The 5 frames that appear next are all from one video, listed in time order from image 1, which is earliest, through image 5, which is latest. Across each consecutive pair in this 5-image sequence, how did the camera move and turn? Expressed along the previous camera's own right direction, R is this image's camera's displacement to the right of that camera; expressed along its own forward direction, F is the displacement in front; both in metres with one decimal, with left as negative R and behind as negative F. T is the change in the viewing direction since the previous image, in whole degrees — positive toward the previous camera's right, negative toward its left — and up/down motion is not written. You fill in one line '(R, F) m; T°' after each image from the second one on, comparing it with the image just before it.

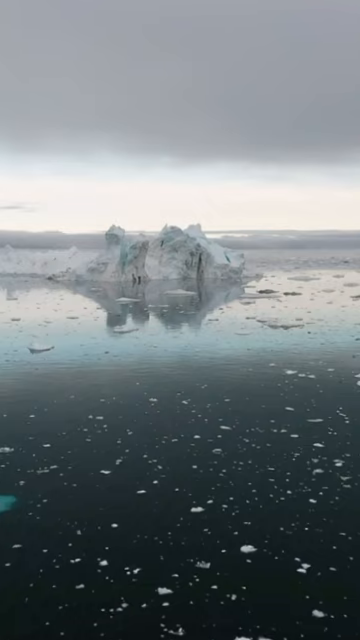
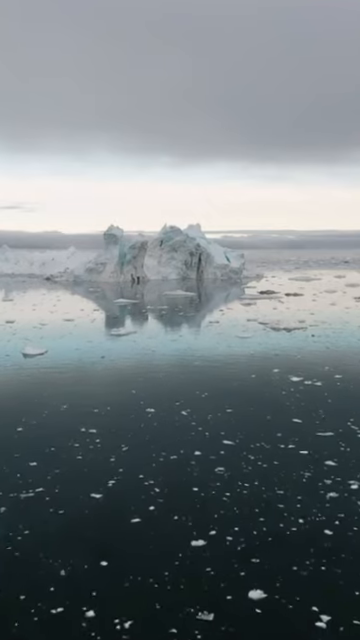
(0.0, +0.8) m; 0°
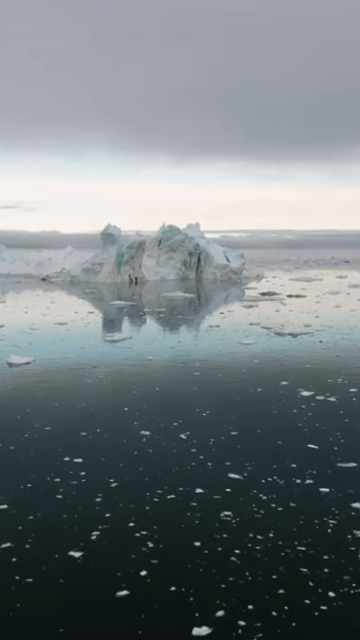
(0.0, +1.4) m; 0°
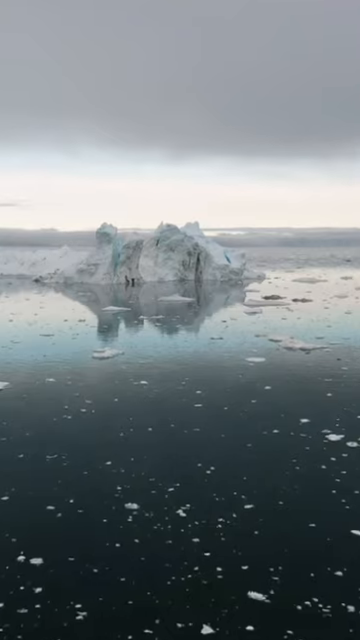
(0.0, +2.5) m; 0°
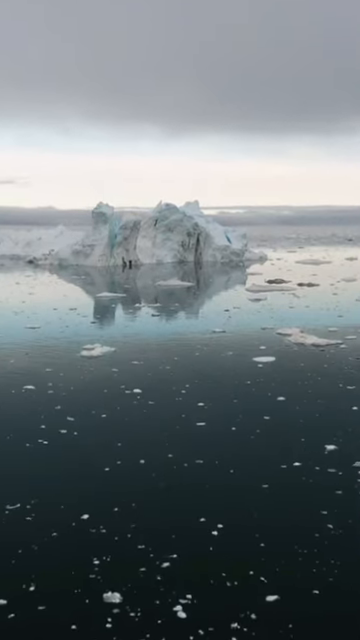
(0.0, +2.2) m; 0°
